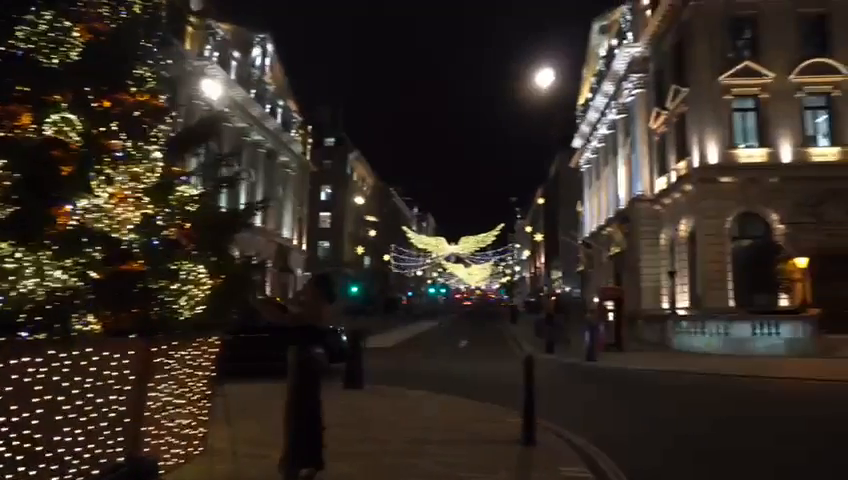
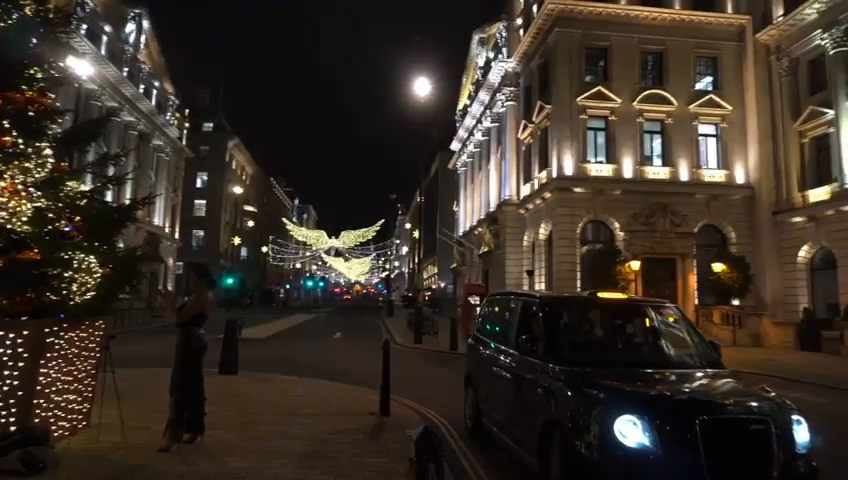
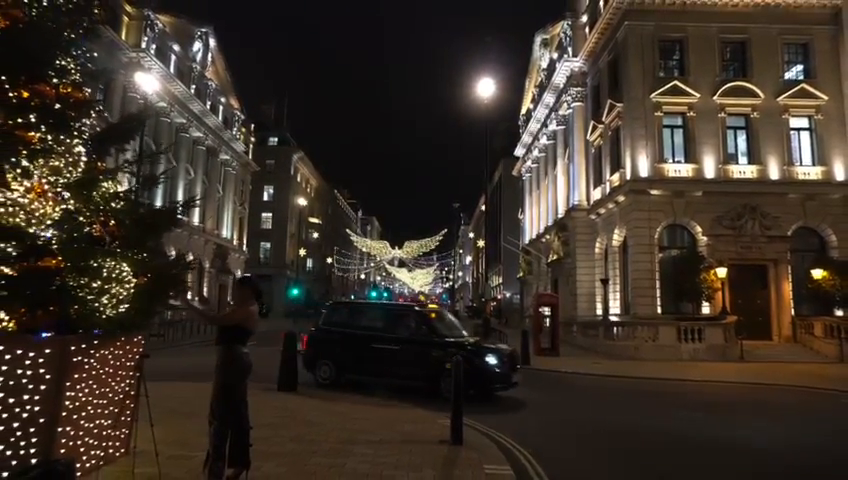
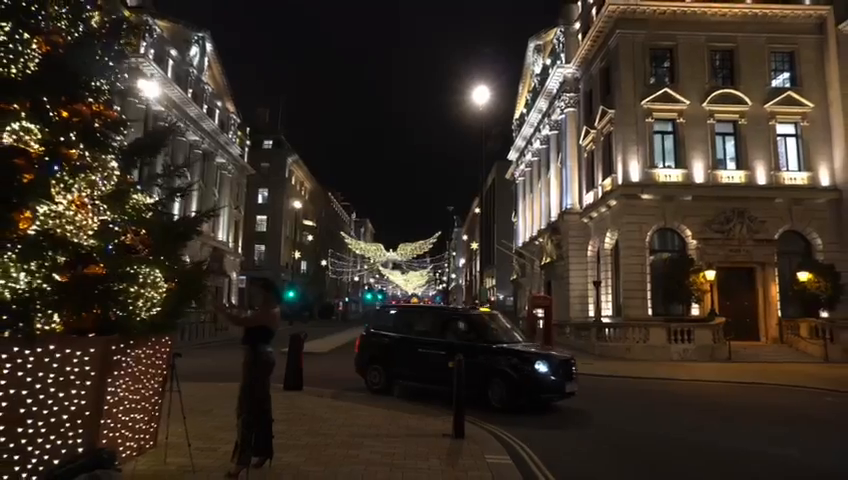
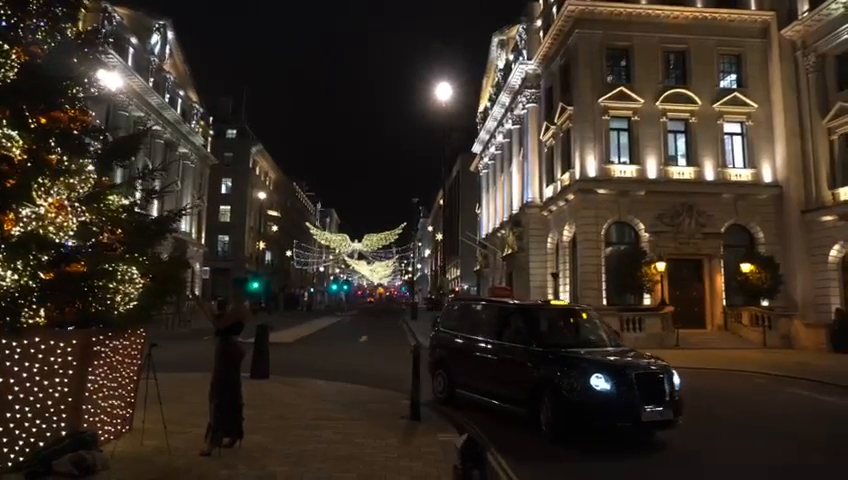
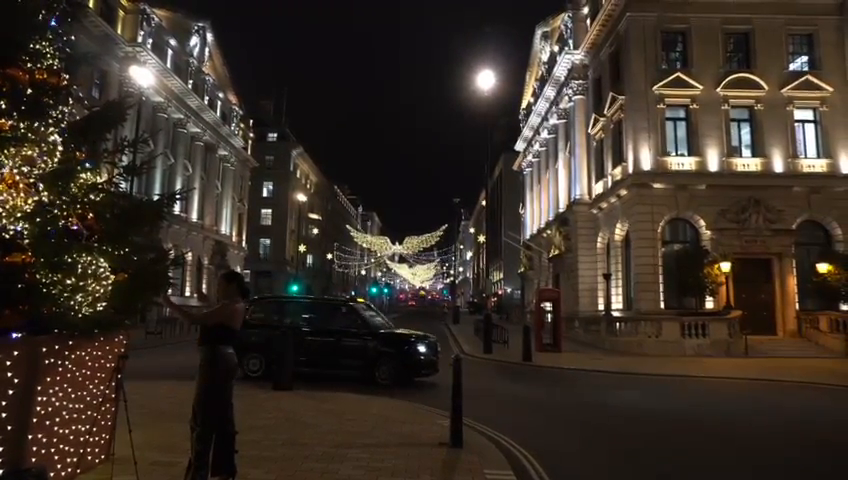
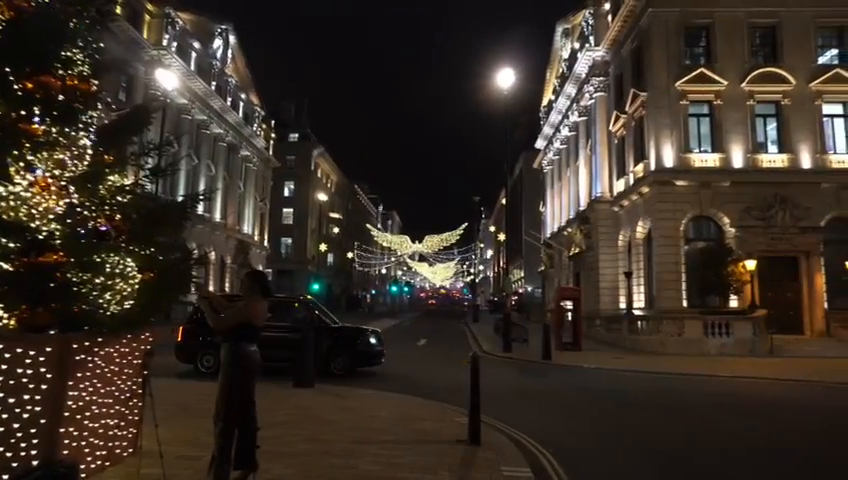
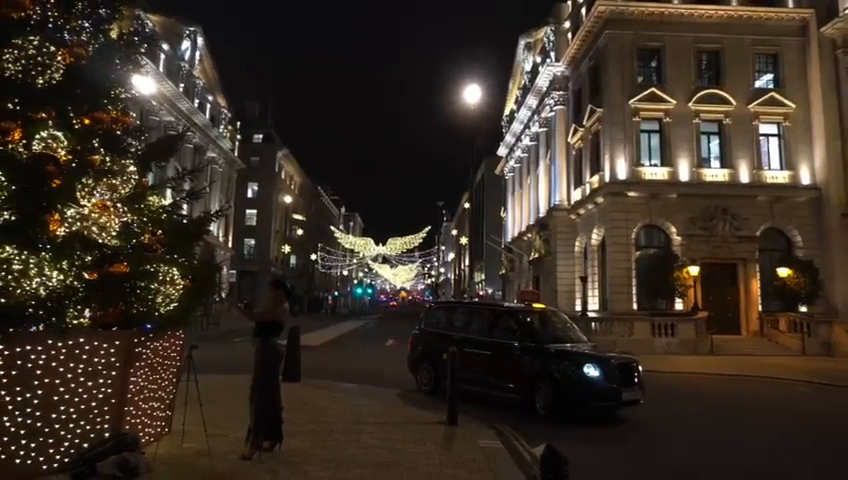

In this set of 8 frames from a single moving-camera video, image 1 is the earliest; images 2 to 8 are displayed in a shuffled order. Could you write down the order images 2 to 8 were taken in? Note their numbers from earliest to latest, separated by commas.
7, 6, 3, 4, 8, 5, 2
